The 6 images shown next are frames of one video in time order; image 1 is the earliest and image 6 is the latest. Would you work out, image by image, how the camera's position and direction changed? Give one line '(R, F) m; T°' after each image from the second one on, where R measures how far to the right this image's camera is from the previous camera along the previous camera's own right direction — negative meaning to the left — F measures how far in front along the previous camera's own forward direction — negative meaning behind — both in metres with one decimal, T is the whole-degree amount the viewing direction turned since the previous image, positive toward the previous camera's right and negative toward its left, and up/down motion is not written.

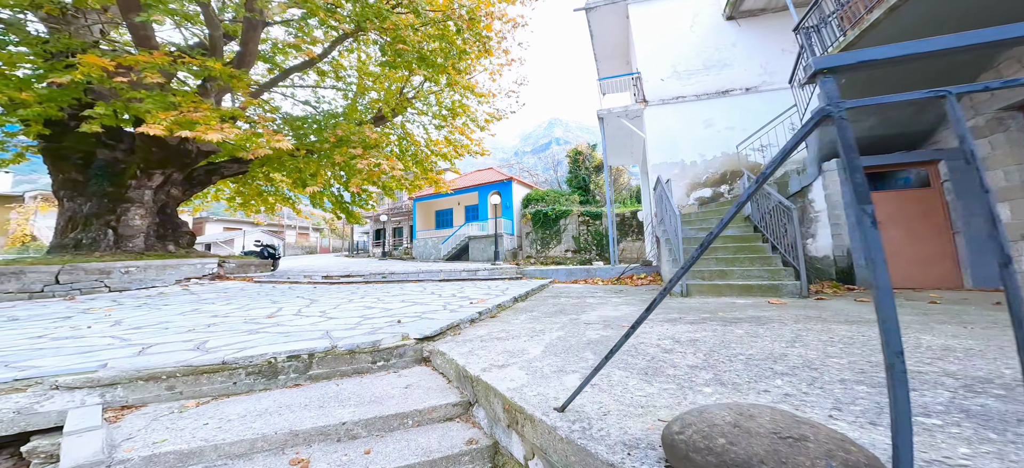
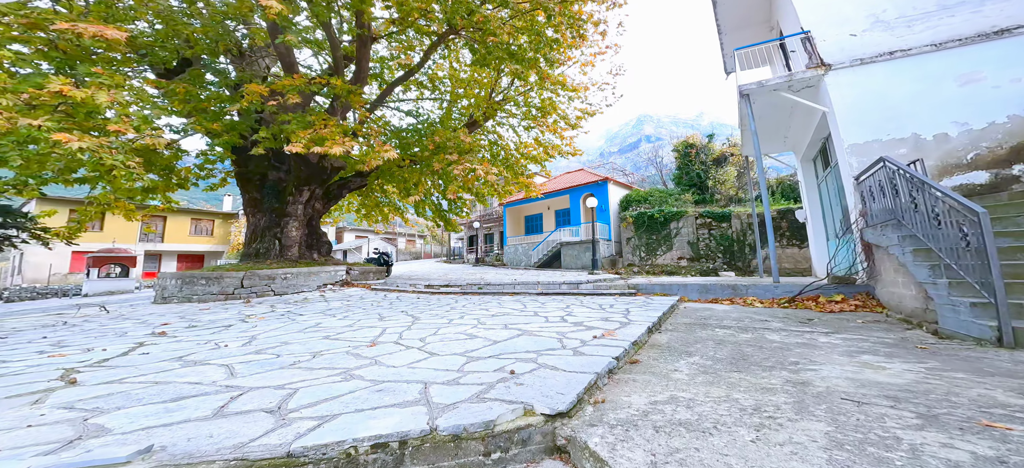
(-0.4, +0.7) m; -14°
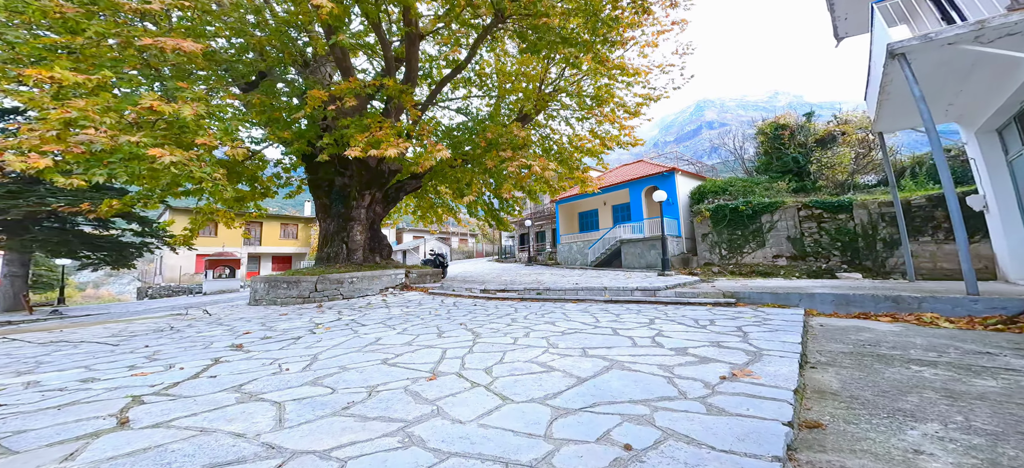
(-0.2, +0.5) m; -8°
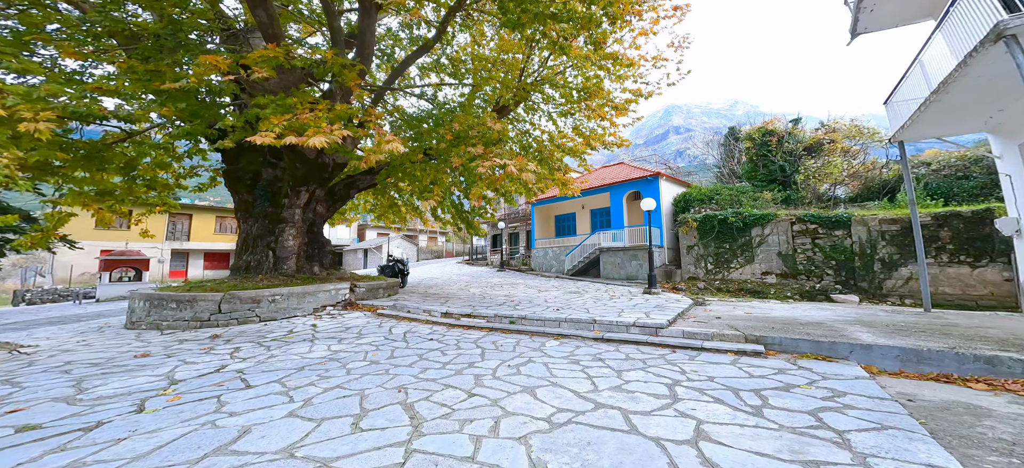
(0.0, +1.3) m; +5°
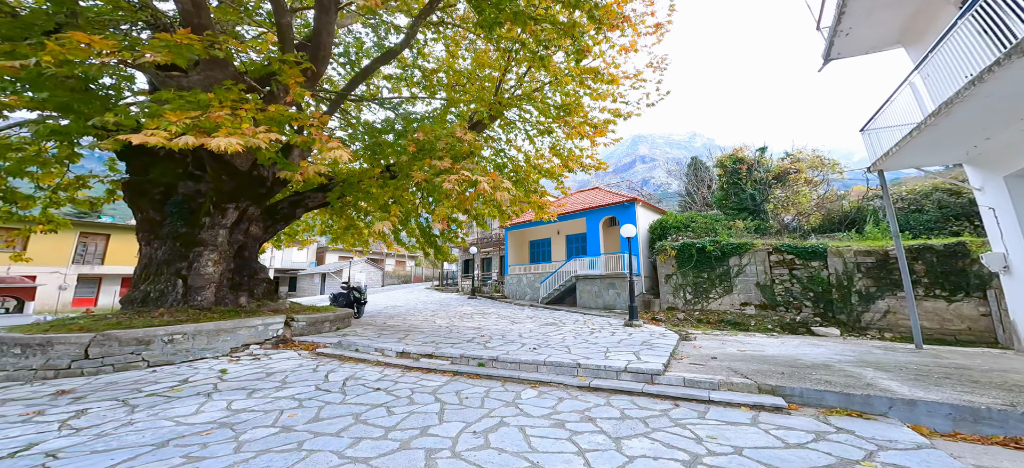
(0.0, +0.7) m; +5°
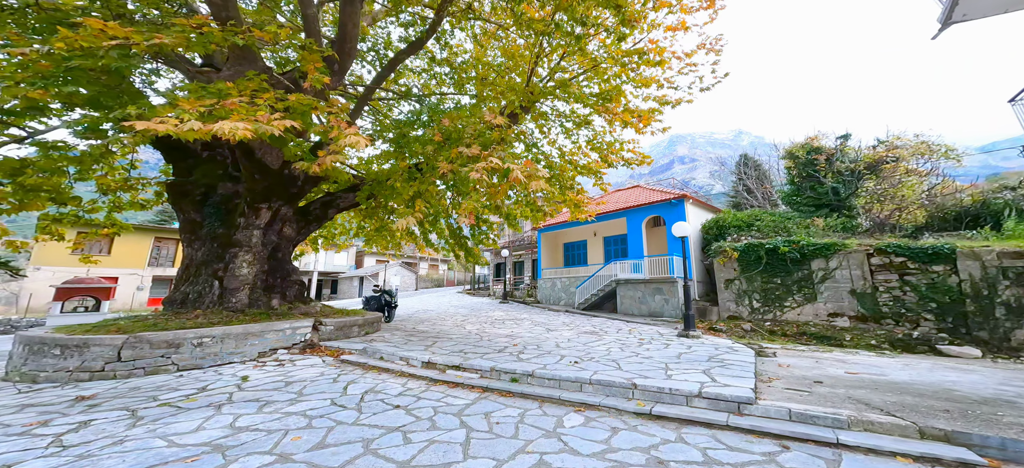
(0.0, +0.7) m; -7°
